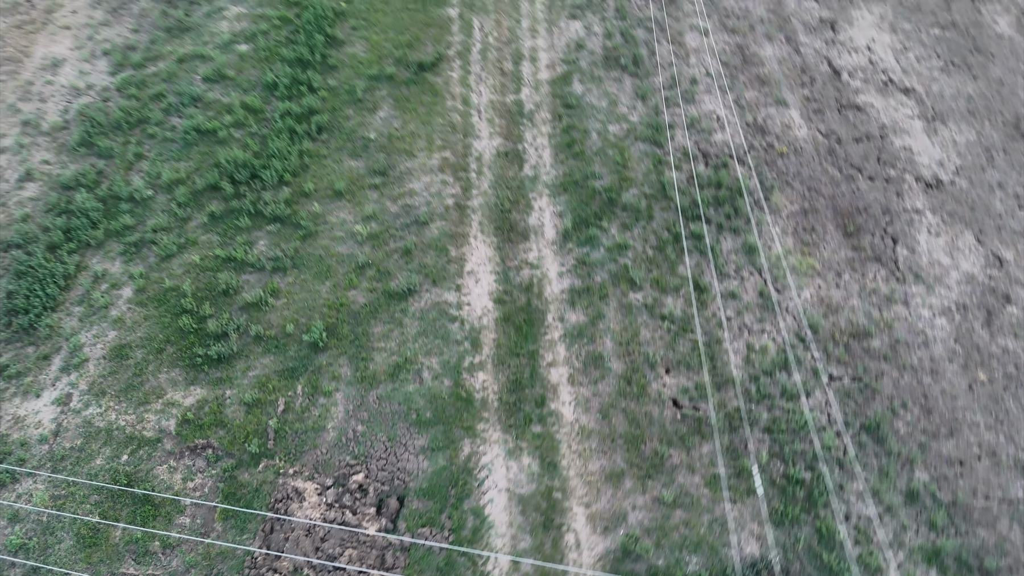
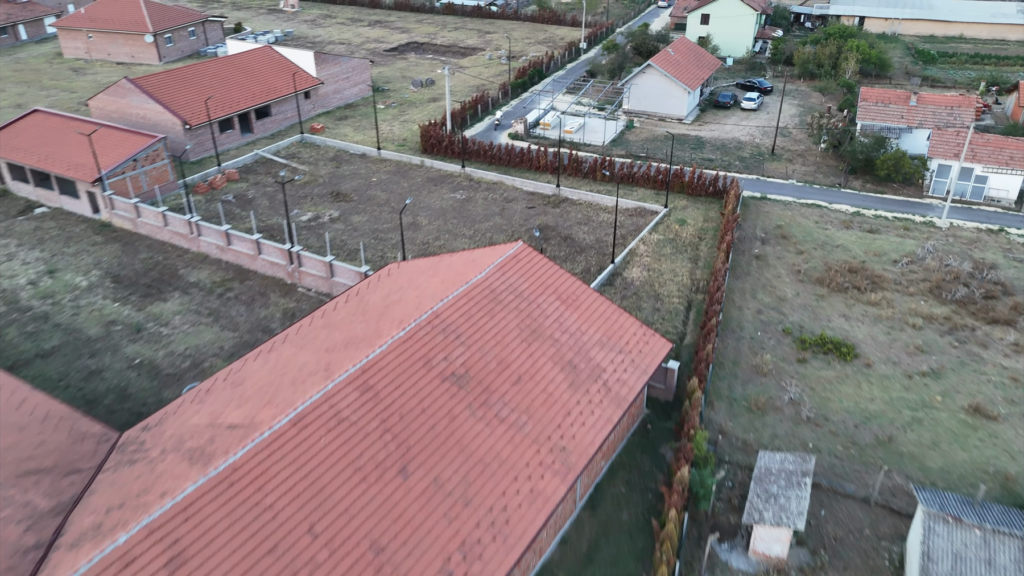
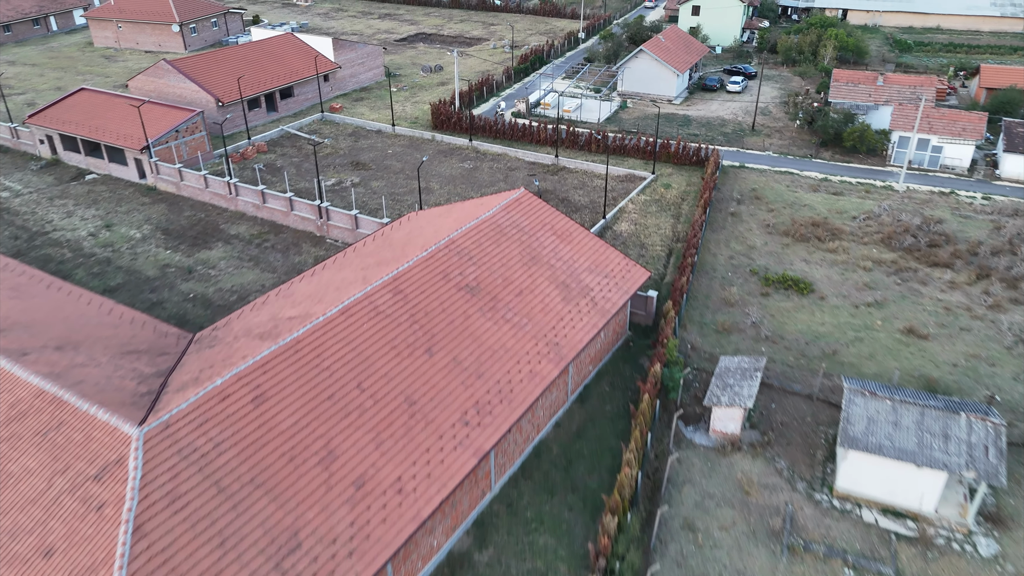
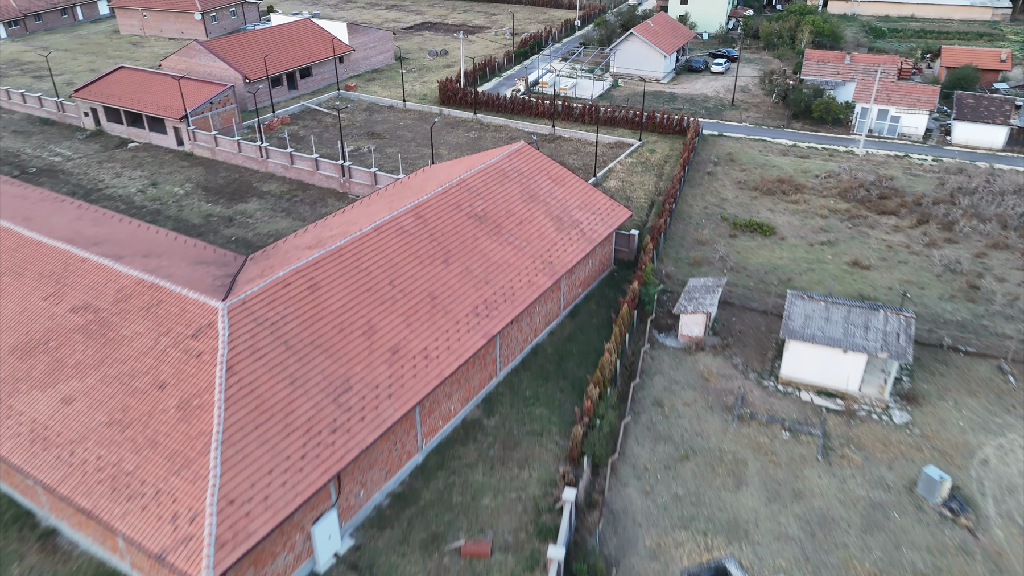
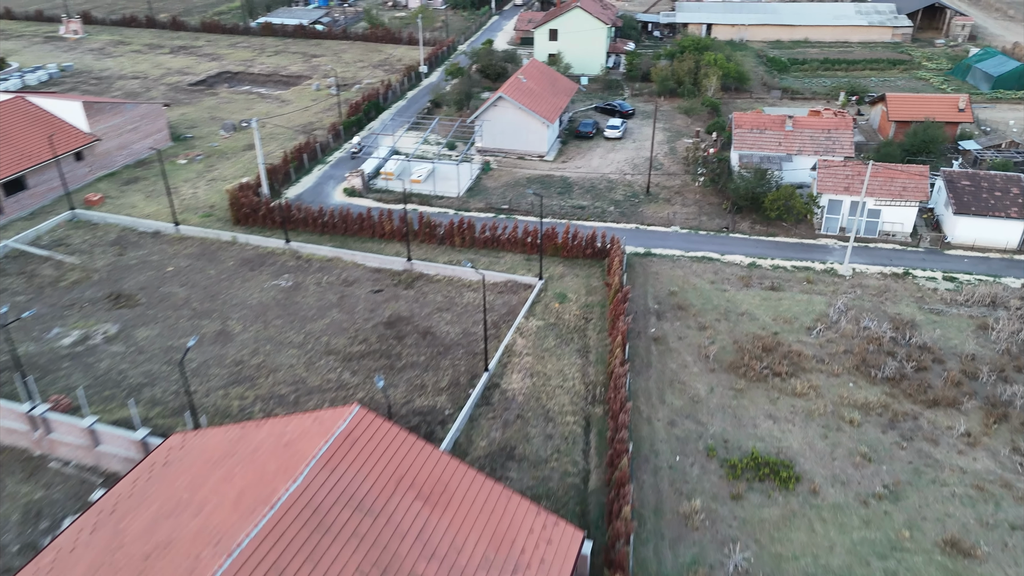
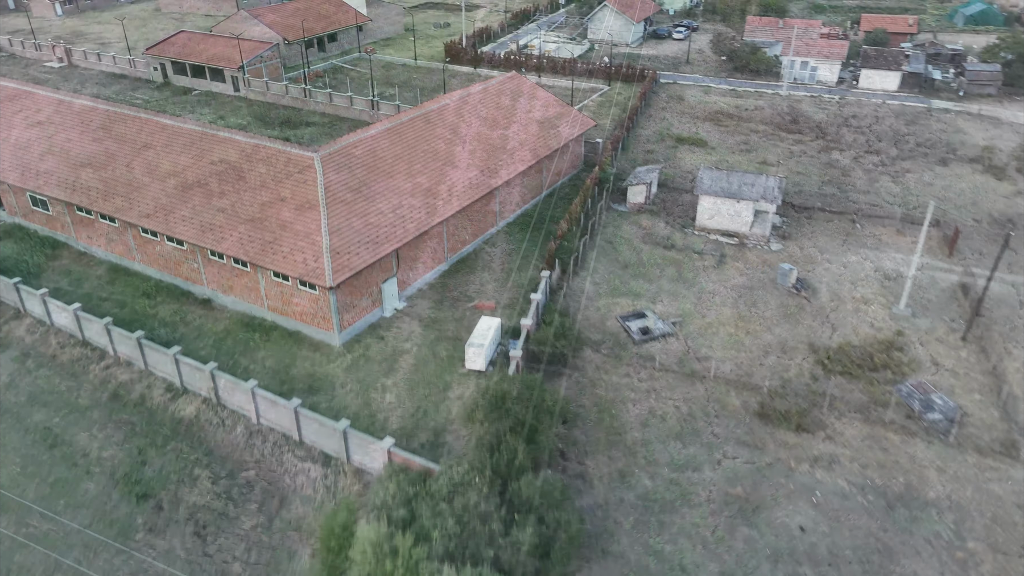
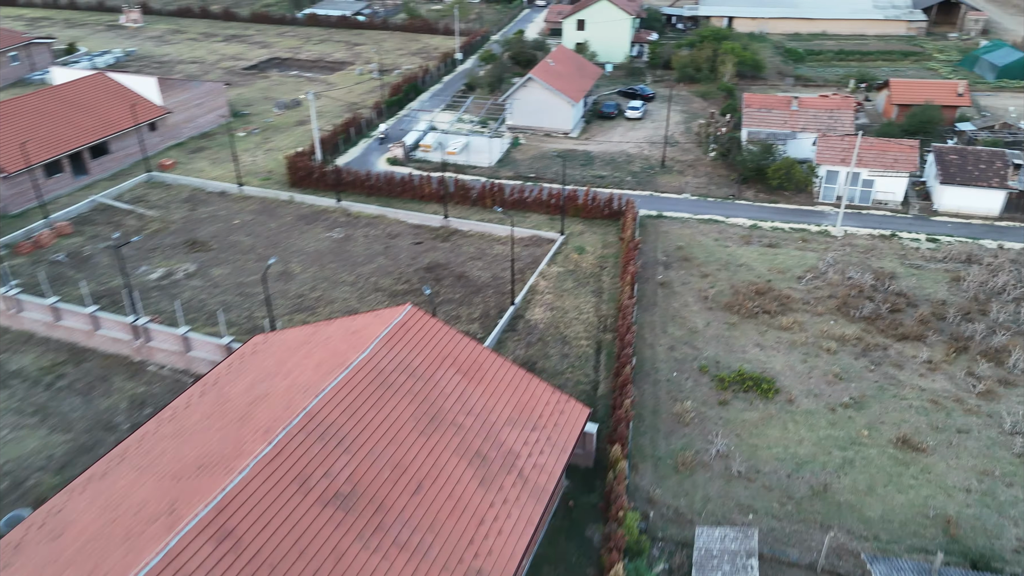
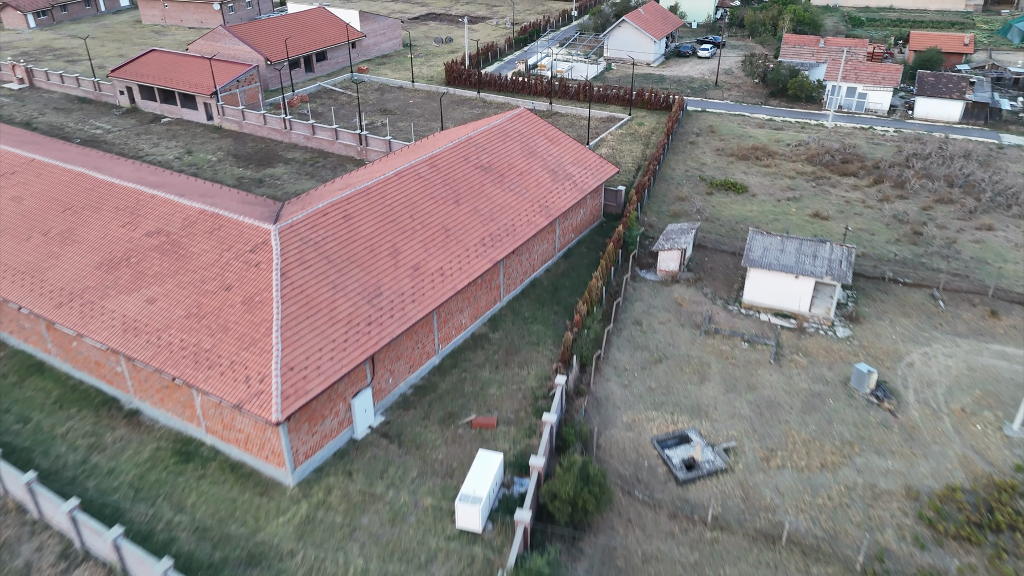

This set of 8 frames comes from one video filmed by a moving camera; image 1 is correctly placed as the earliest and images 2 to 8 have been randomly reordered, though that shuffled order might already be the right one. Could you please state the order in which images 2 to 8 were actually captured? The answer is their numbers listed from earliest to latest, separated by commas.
6, 8, 4, 3, 2, 7, 5
